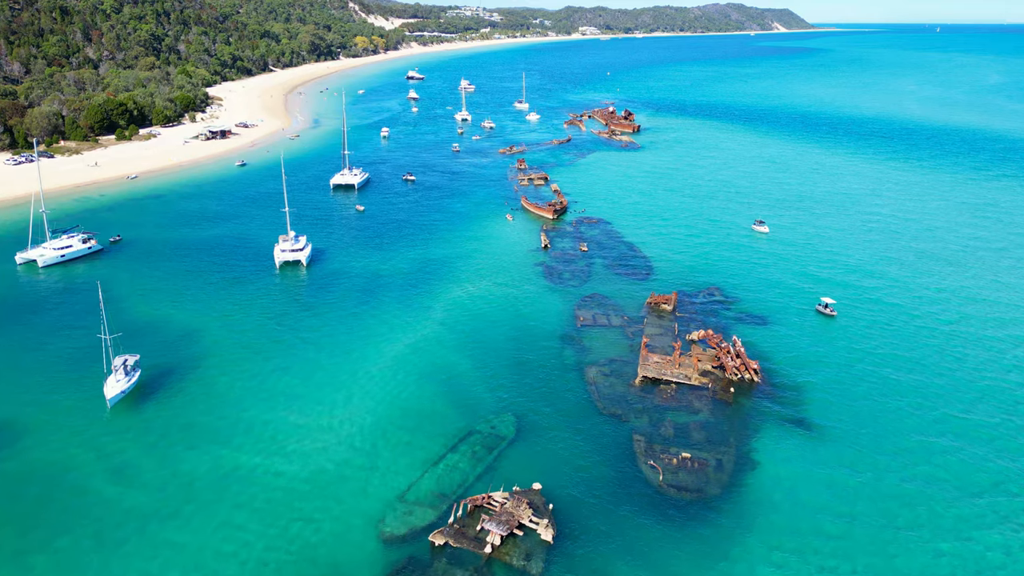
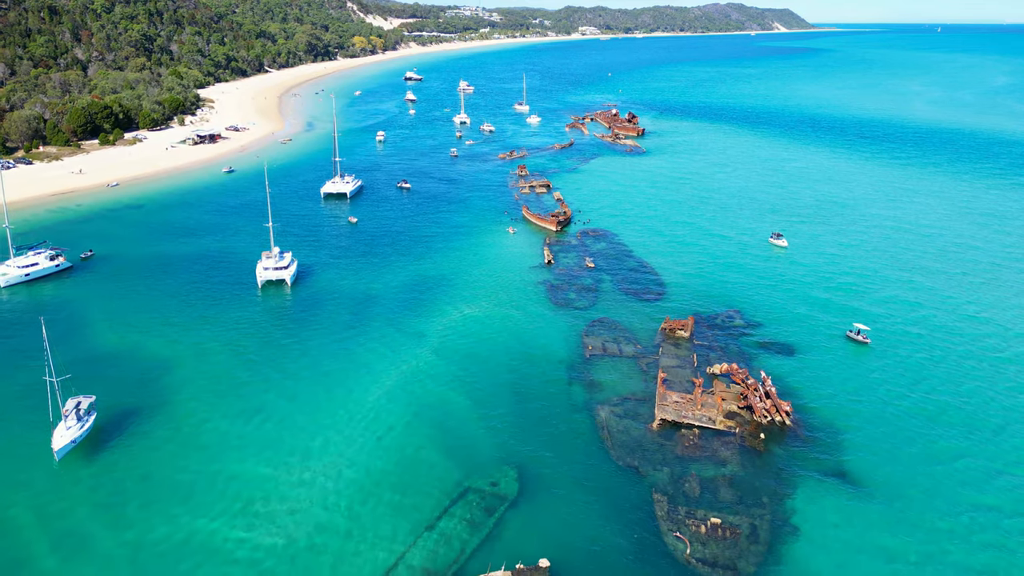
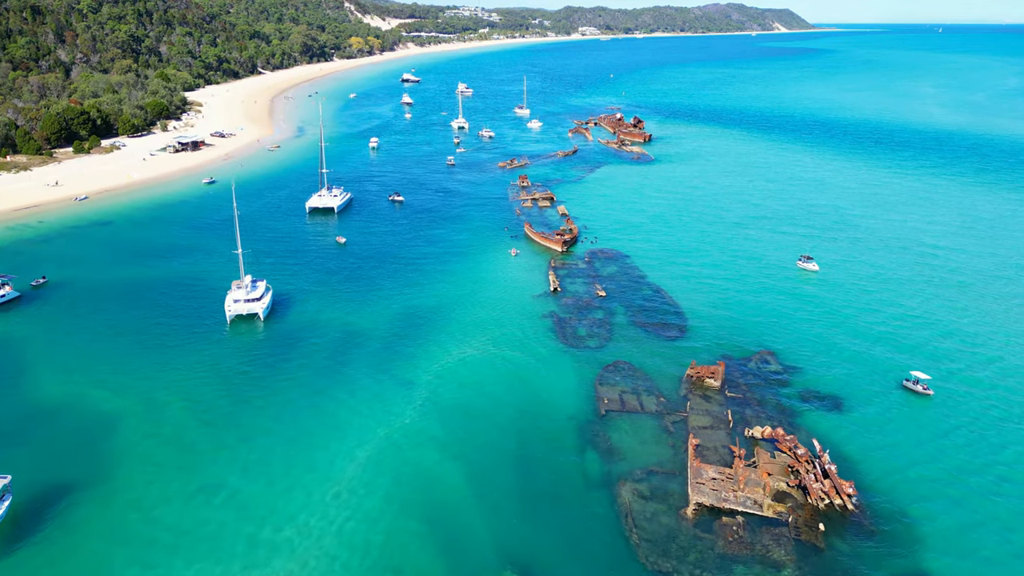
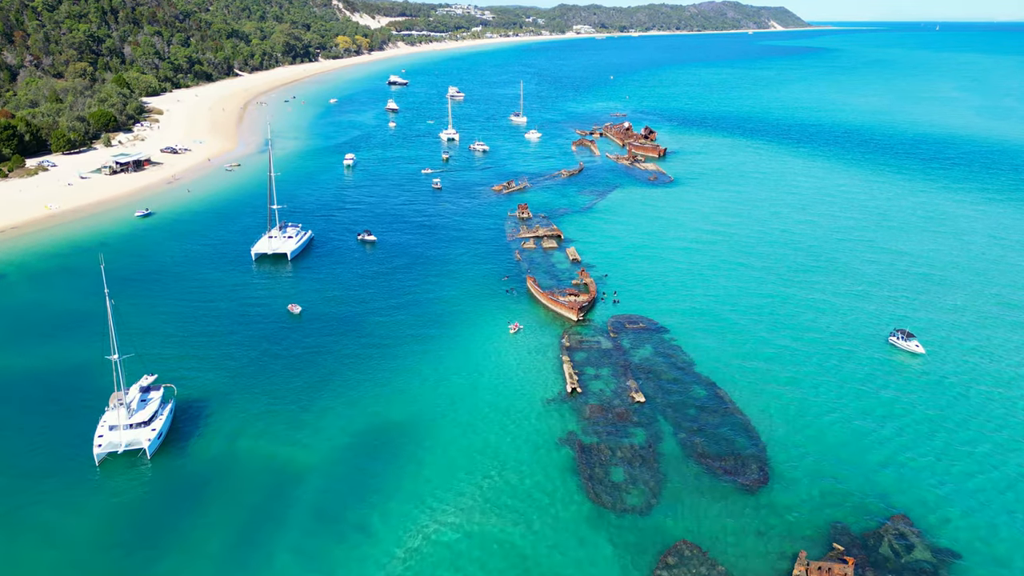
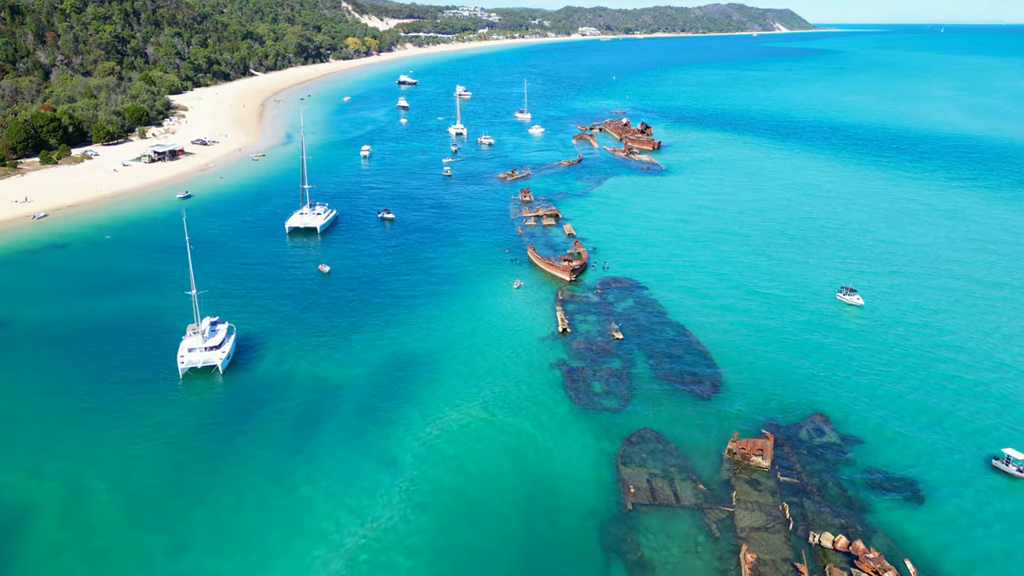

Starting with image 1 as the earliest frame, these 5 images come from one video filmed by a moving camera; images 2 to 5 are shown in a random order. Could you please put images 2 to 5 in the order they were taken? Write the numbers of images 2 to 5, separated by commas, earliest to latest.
2, 3, 5, 4
